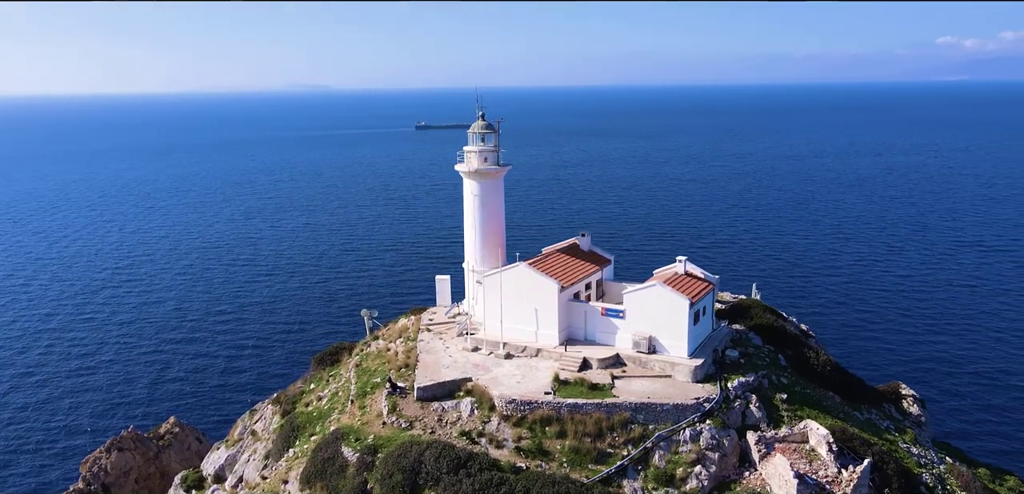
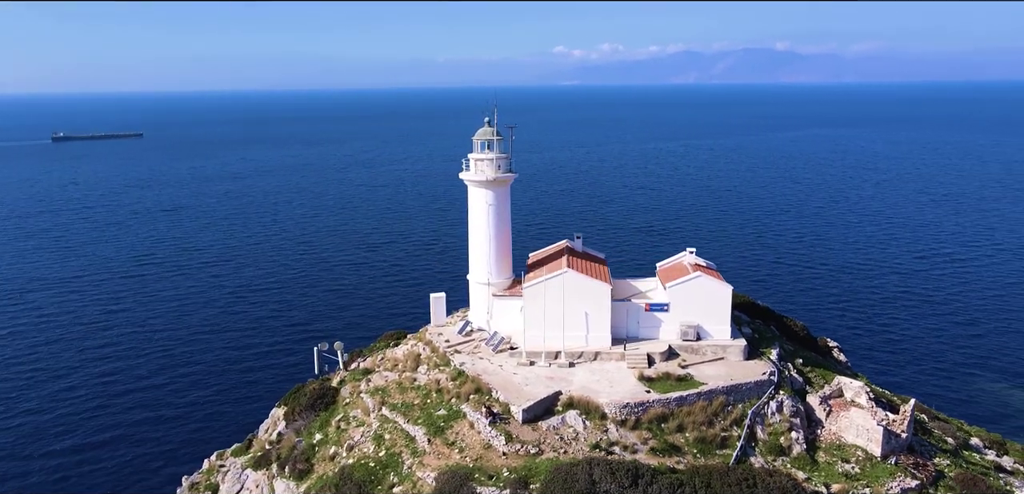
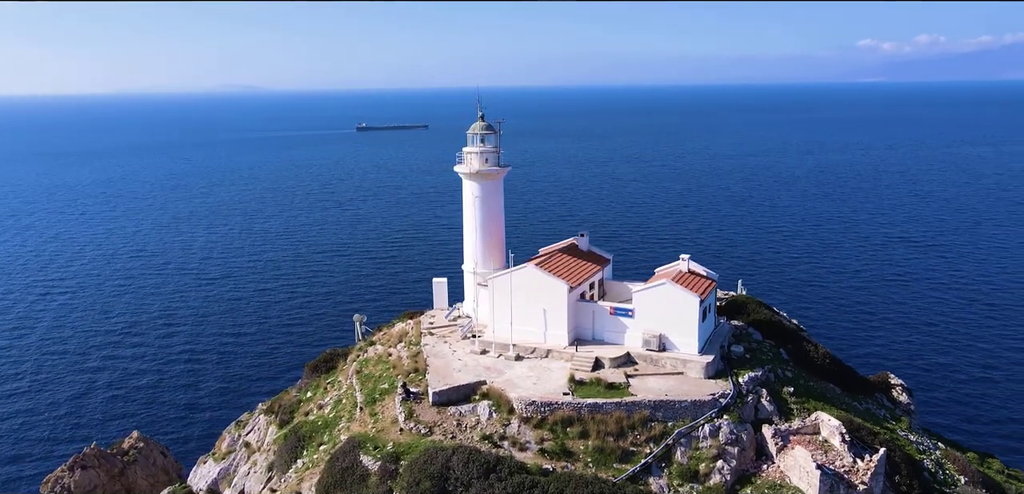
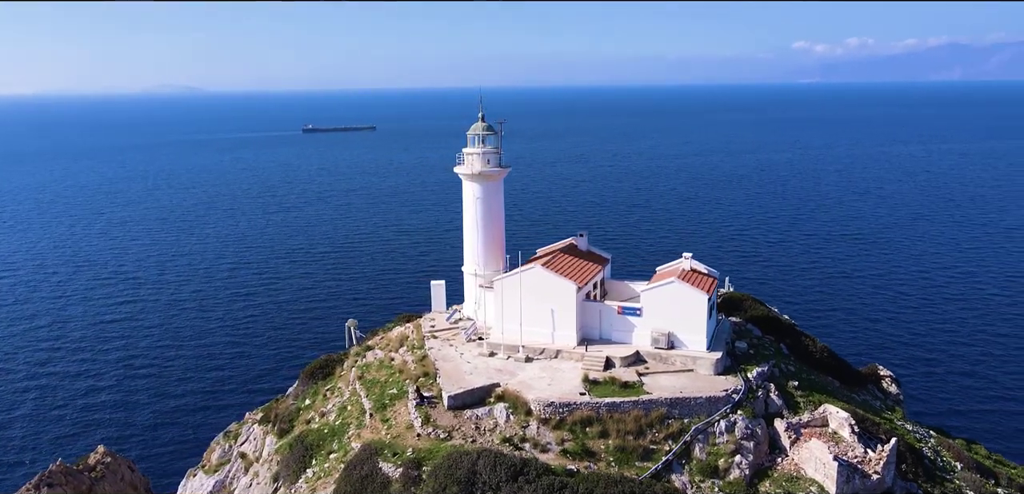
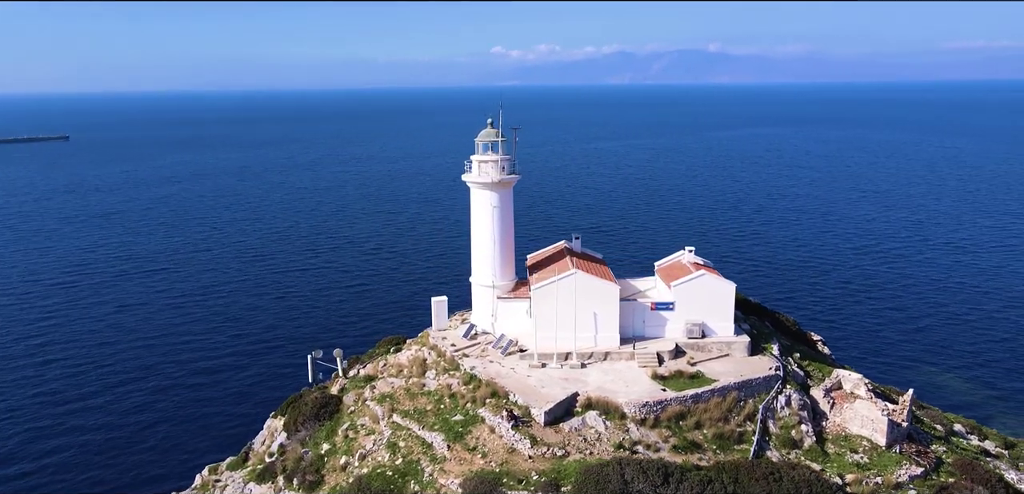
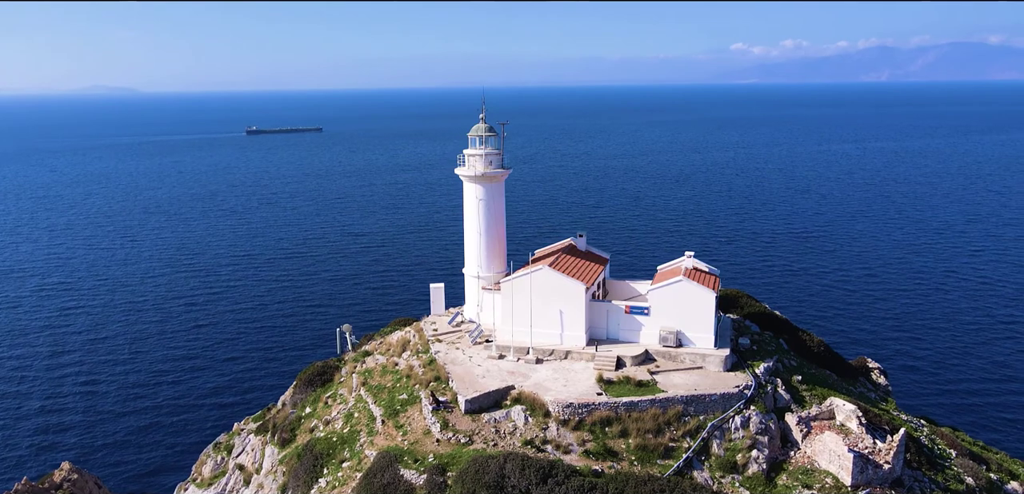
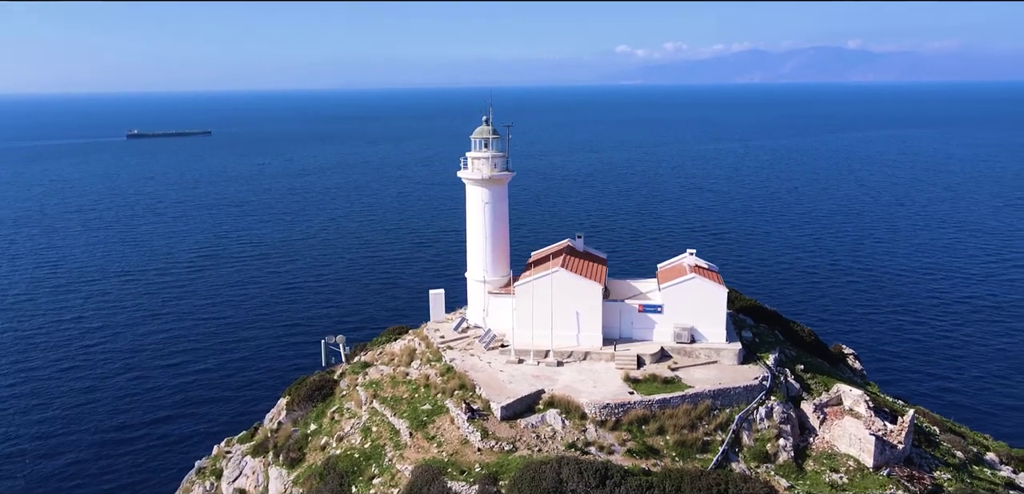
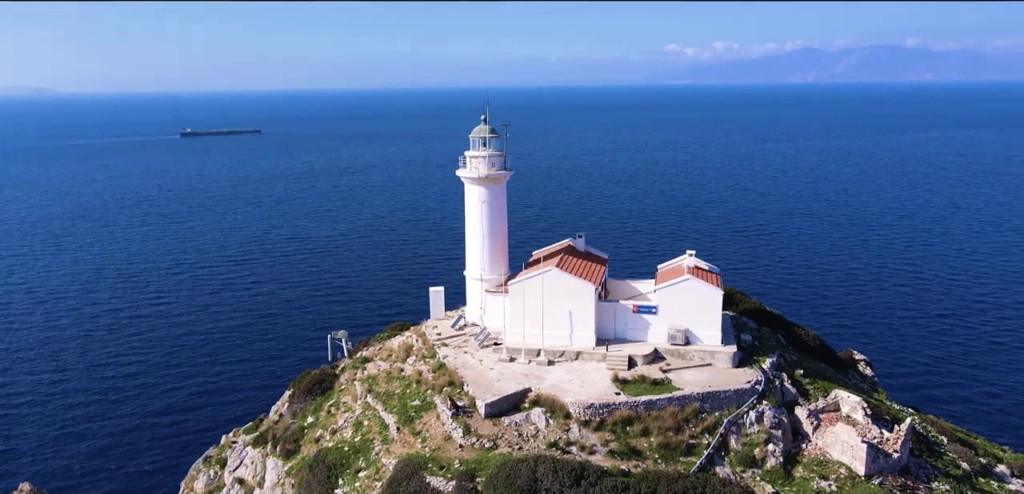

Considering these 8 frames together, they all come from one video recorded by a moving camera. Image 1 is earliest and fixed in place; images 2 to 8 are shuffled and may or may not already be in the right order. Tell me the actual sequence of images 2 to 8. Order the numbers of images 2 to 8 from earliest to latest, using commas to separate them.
3, 4, 6, 8, 7, 2, 5
